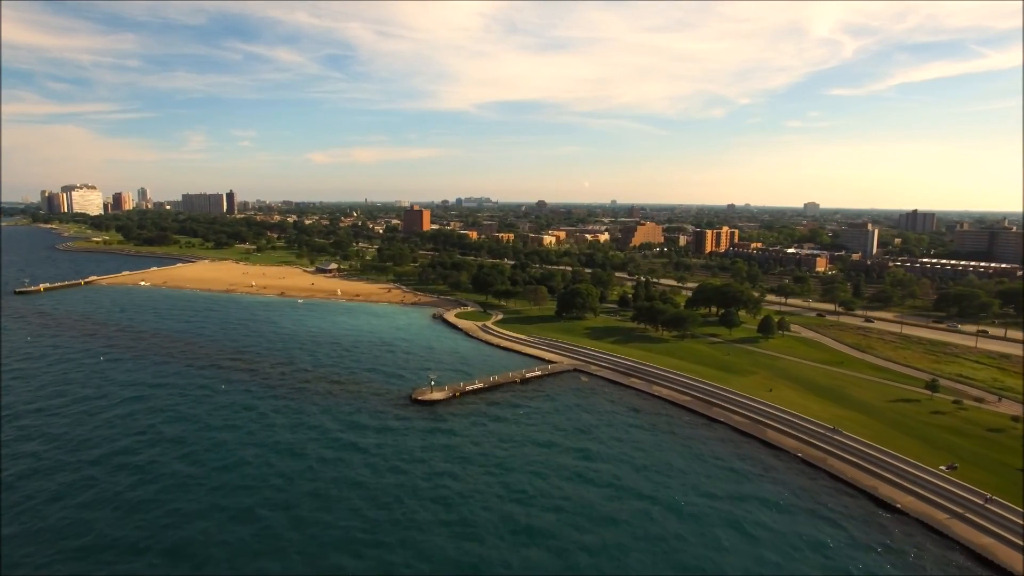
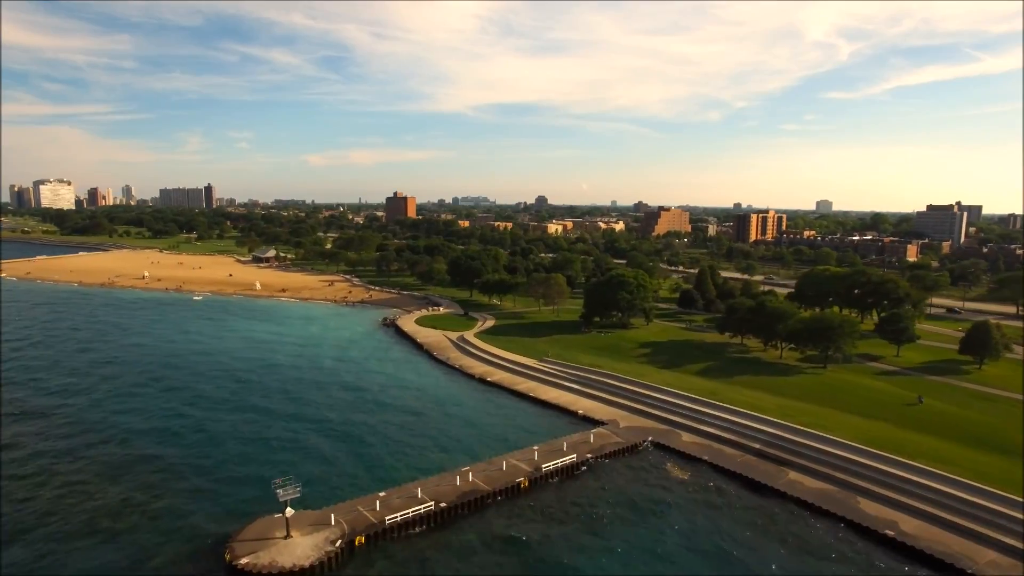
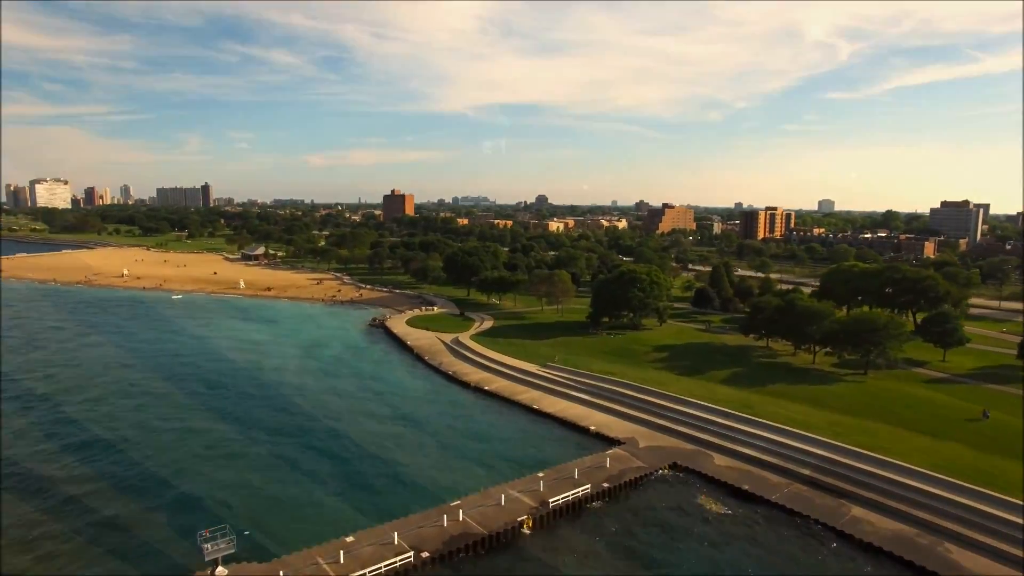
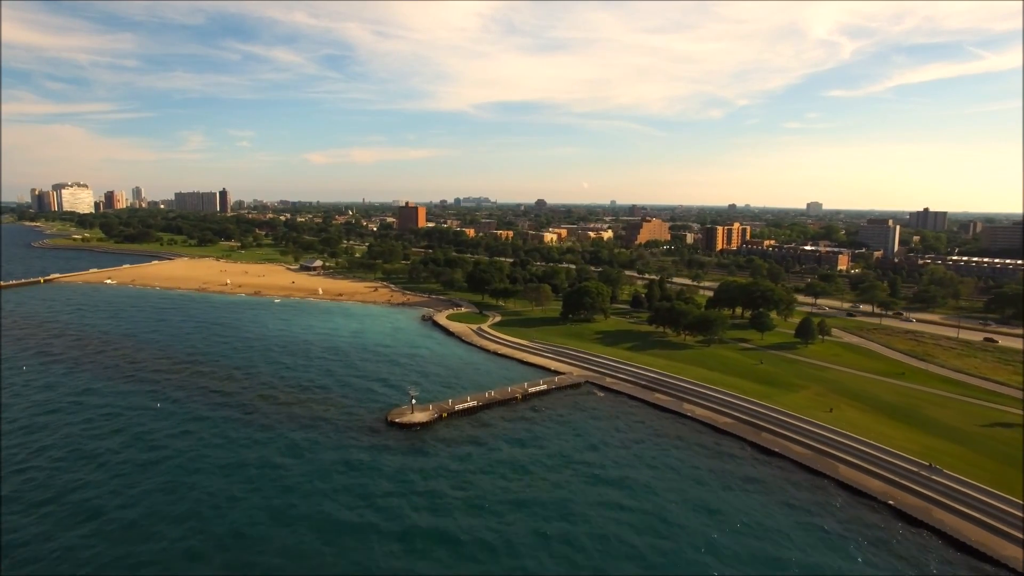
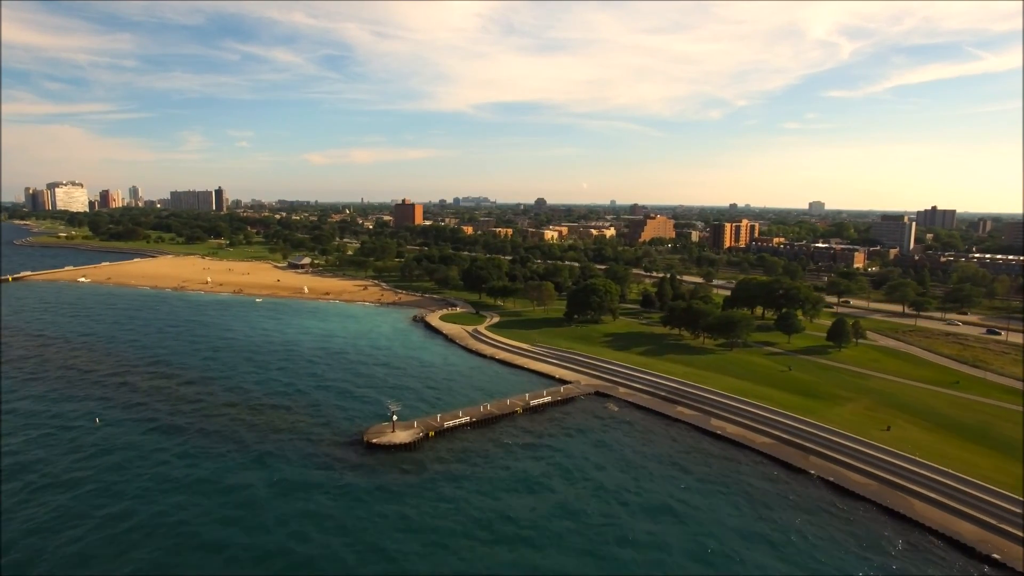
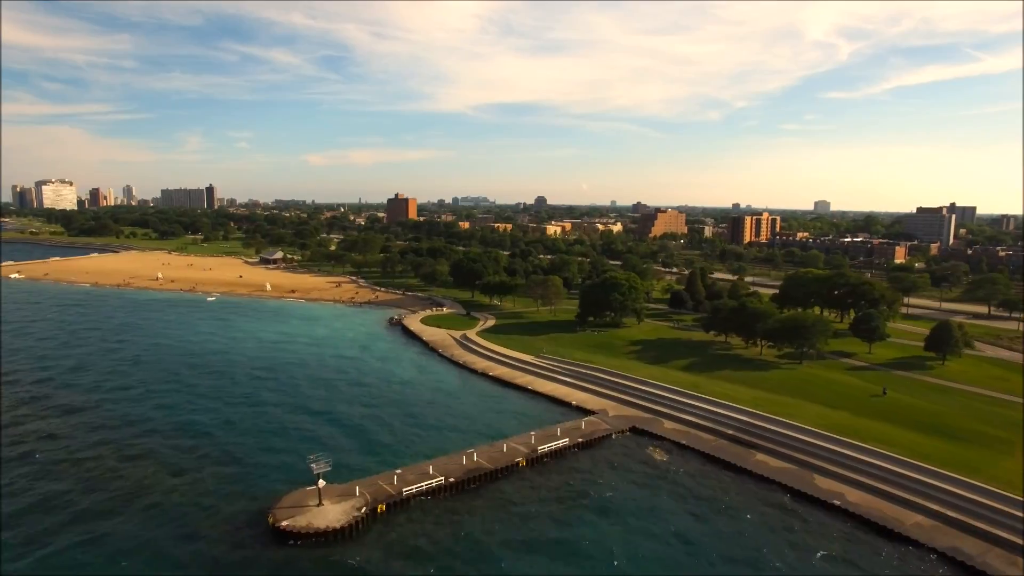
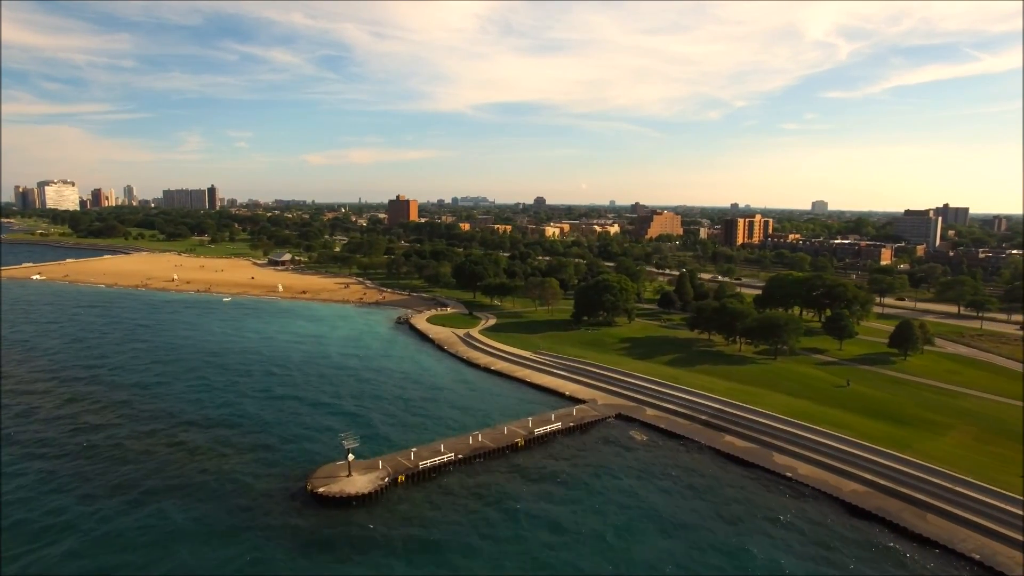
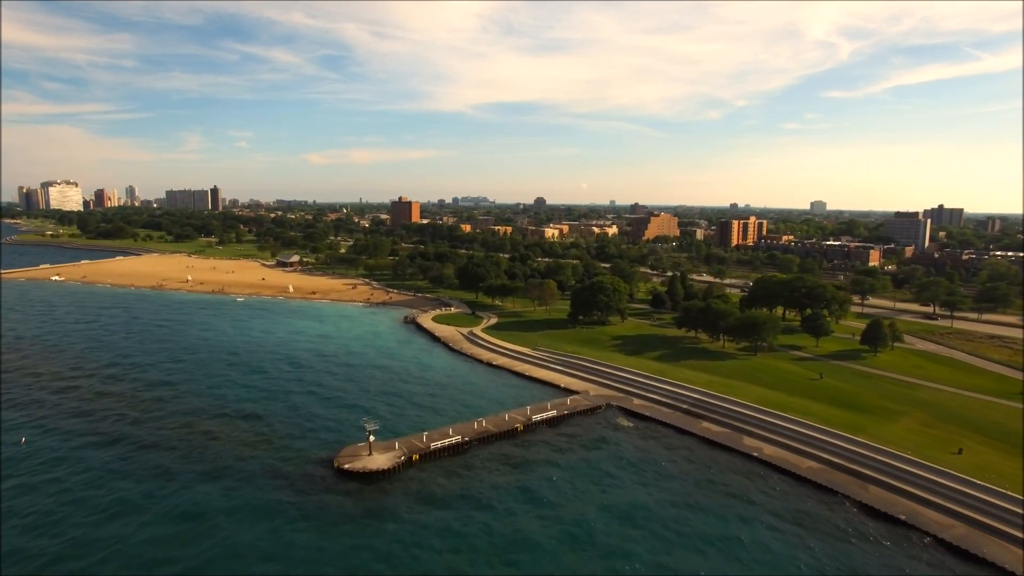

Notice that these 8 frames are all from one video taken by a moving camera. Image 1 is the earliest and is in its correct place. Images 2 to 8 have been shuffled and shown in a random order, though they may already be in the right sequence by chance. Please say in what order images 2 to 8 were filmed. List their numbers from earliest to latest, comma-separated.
4, 5, 8, 7, 6, 2, 3
